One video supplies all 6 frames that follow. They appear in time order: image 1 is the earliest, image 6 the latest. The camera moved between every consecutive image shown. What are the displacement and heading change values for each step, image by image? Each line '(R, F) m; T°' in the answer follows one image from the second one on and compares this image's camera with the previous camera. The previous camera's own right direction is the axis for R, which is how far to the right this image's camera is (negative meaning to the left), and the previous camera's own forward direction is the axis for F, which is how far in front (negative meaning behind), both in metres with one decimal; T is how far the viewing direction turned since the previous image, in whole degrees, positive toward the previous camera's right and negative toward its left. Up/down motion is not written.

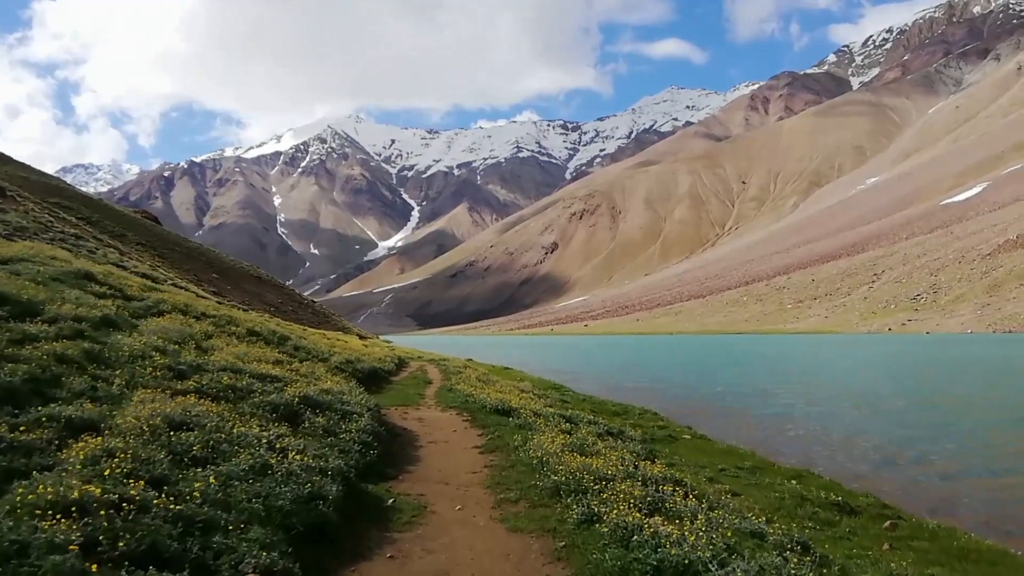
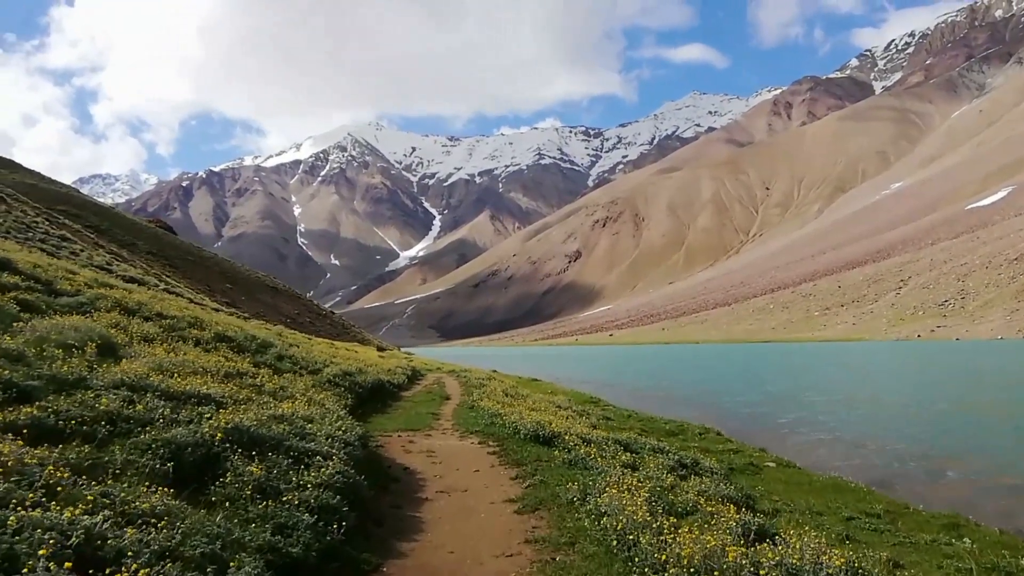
(-0.6, +6.4) m; -2°
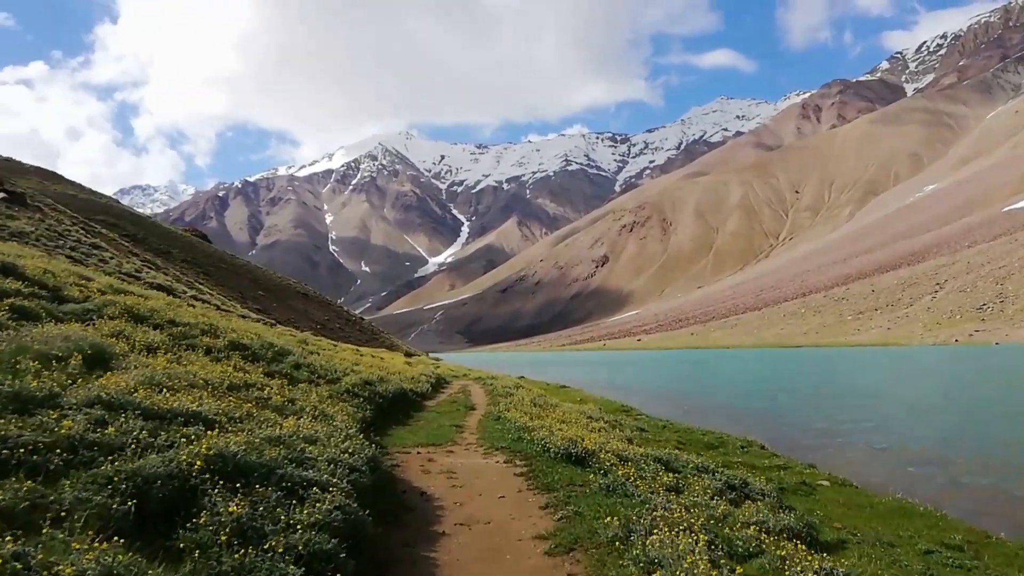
(0.0, +1.7) m; -3°
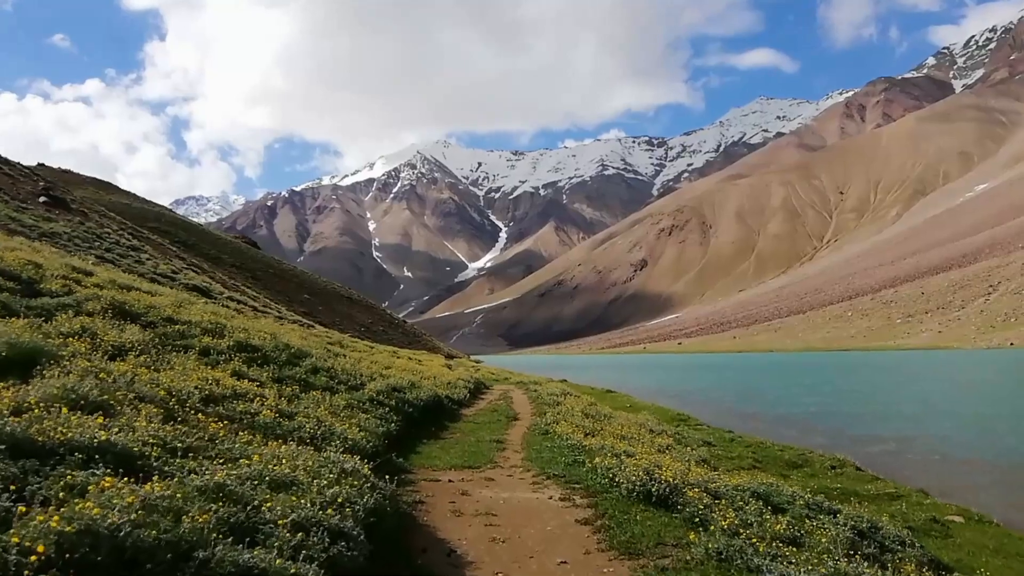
(-0.4, +4.0) m; -4°
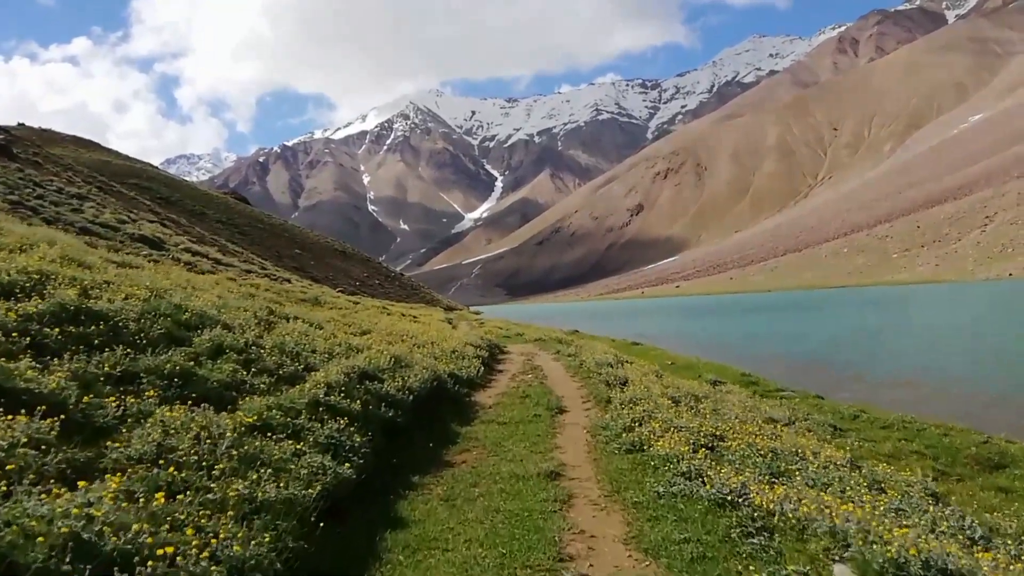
(-1.2, +10.4) m; 0°
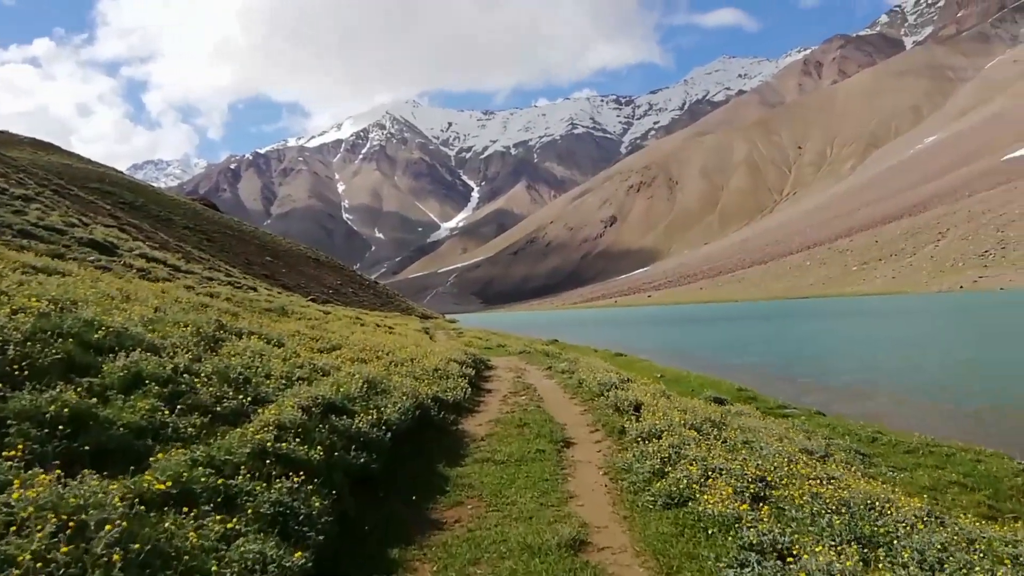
(-0.5, +2.8) m; +2°
